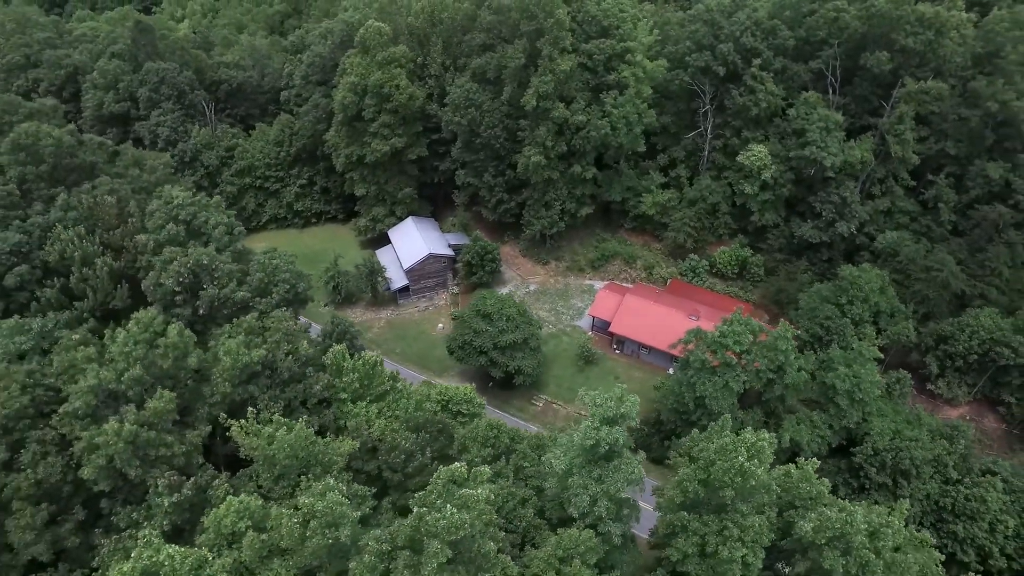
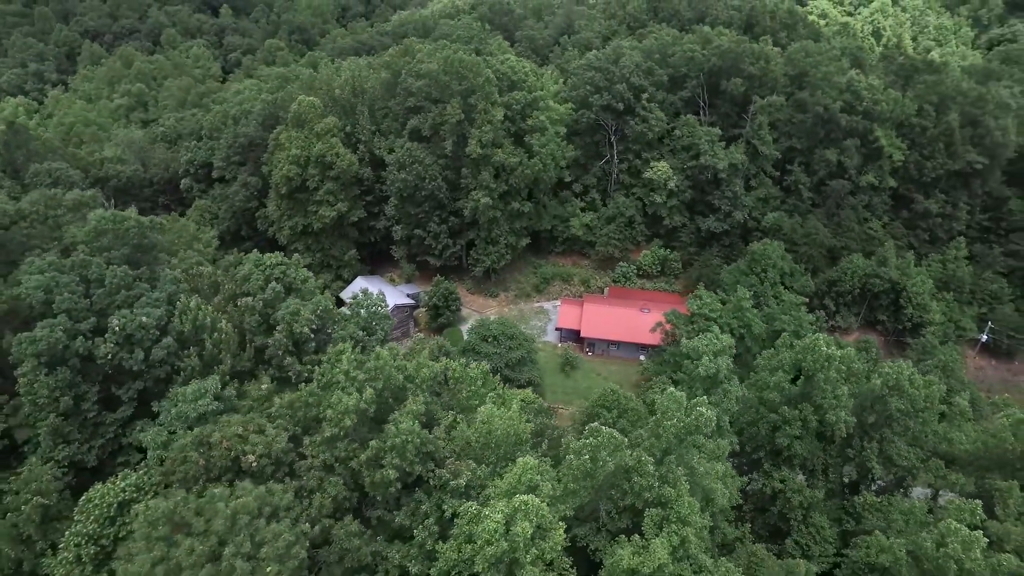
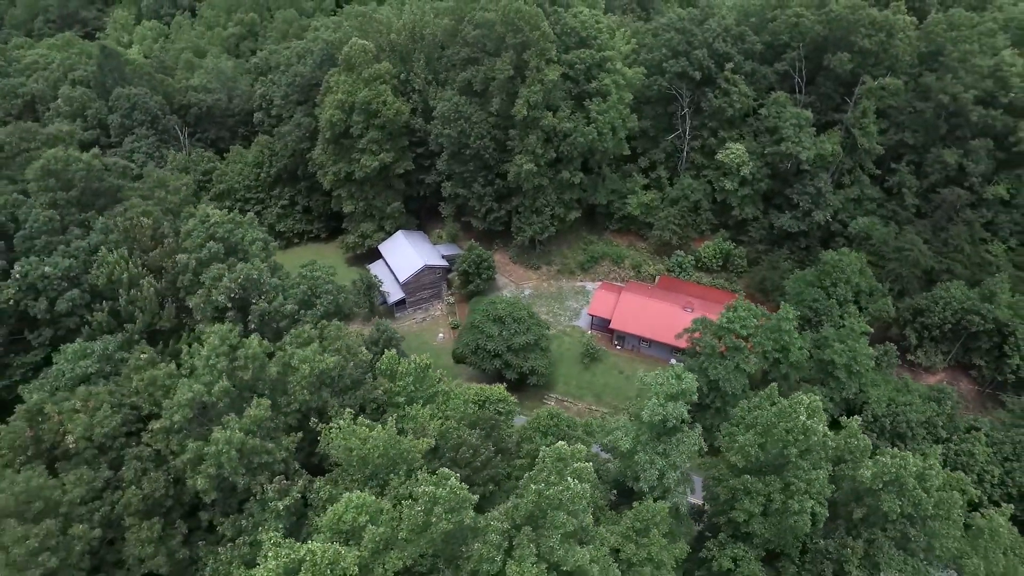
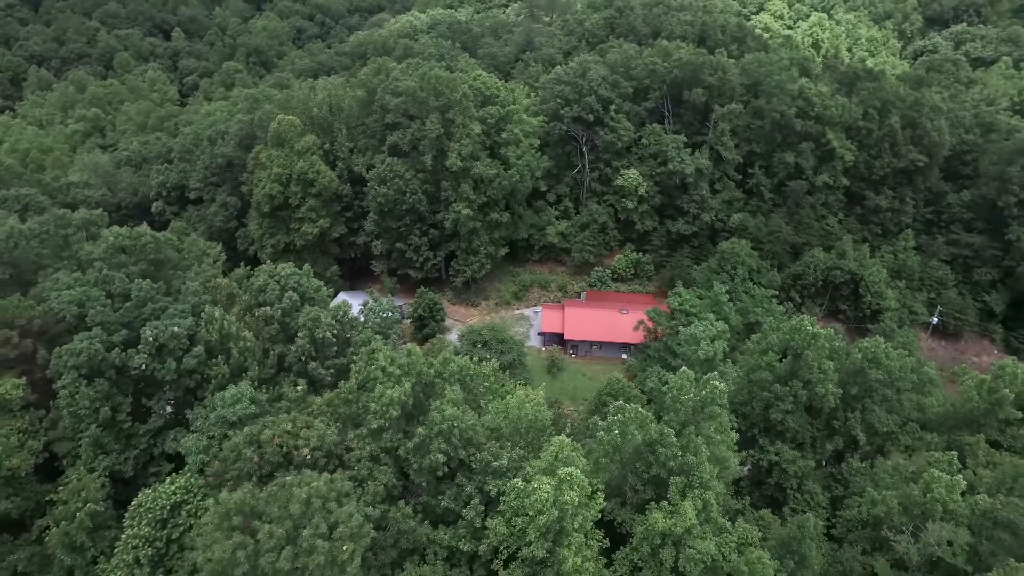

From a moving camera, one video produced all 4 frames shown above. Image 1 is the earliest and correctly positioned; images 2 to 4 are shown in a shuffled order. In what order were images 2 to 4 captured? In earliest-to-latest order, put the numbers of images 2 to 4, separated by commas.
3, 2, 4
